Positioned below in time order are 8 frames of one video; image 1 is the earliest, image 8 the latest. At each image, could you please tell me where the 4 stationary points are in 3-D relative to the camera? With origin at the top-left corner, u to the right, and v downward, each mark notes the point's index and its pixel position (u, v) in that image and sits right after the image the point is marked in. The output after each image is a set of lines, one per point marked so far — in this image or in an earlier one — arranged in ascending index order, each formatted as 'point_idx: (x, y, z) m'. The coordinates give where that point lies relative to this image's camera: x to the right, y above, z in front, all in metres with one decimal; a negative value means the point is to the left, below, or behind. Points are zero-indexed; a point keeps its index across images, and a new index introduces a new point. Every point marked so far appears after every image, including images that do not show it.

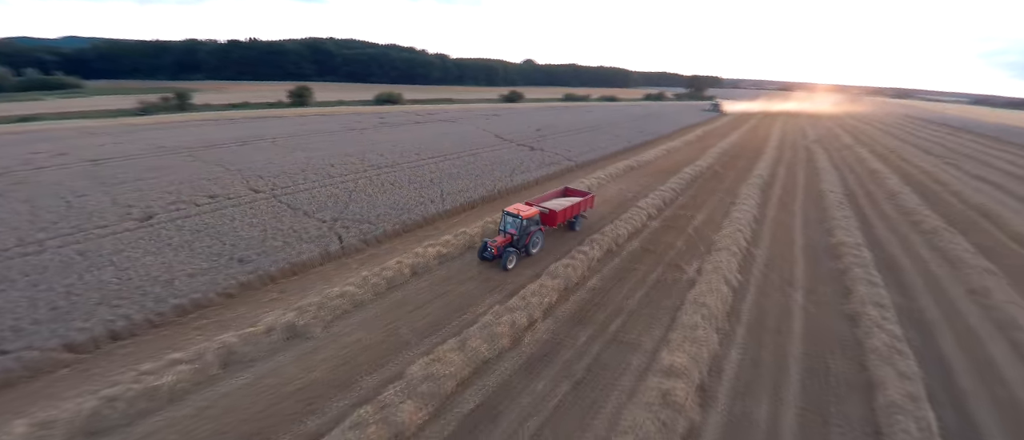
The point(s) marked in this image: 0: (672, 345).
0: (+4.5, -3.3, +9.0) m
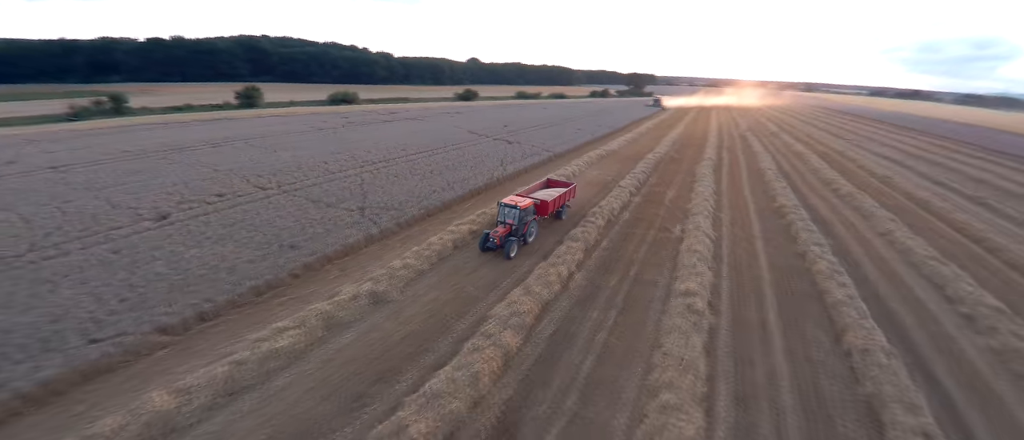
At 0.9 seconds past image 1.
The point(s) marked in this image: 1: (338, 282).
0: (+5.8, -2.0, +11.4) m
1: (-4.8, -1.7, +9.9) m
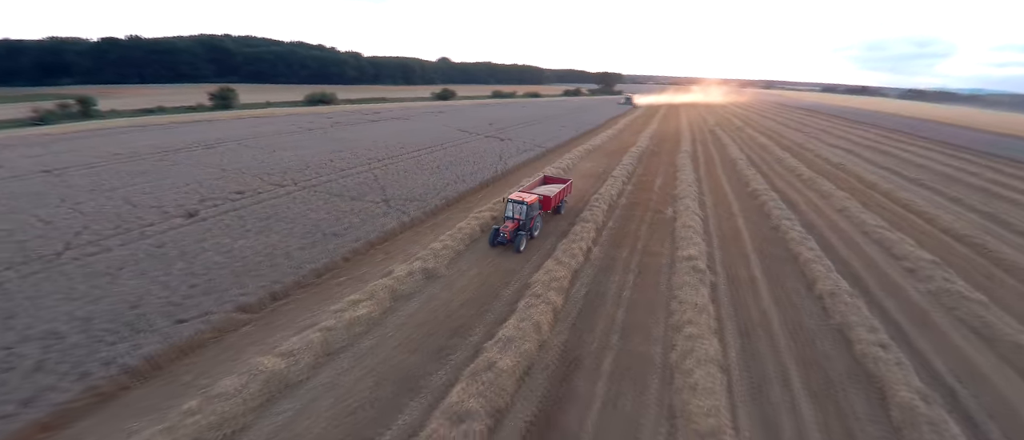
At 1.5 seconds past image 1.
0: (+6.6, -1.2, +13.2) m
1: (-3.8, -1.3, +10.8) m
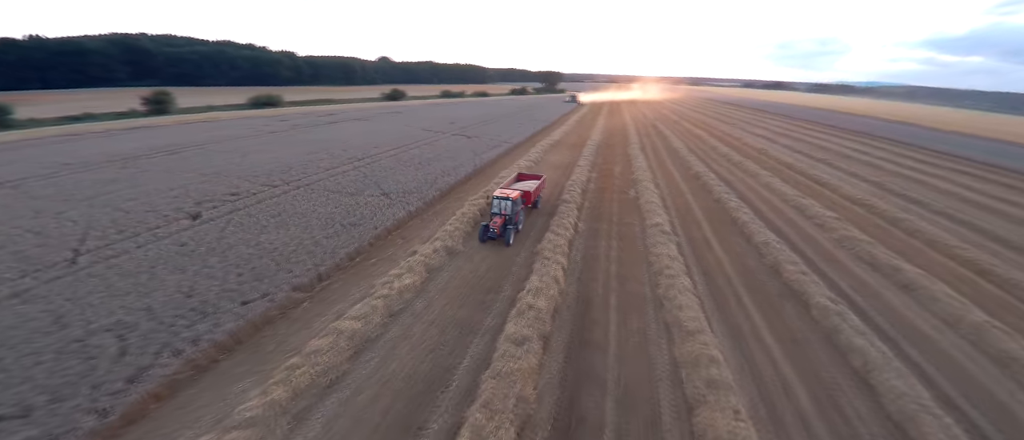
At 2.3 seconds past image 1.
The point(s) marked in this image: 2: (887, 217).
0: (+6.4, 0.0, +15.9) m
1: (-3.6, -0.9, +12.1) m
2: (+20.5, +0.1, +18.4) m
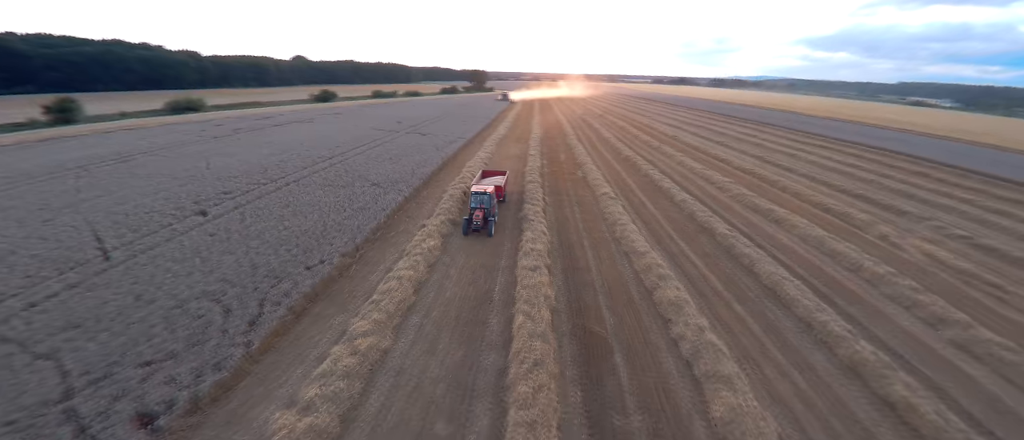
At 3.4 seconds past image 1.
0: (+5.1, +1.7, +19.9) m
1: (-3.9, 0.0, +14.3) m
2: (+18.4, +3.1, +24.9) m
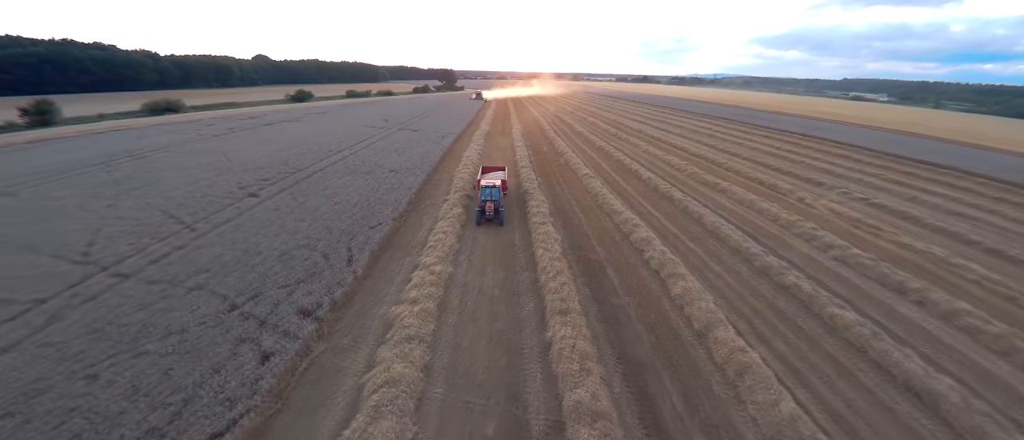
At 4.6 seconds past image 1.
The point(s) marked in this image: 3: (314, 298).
0: (+4.8, +3.3, +23.6) m
1: (-3.7, +1.2, +17.3) m
2: (+17.6, +5.2, +29.7) m
3: (-5.6, -2.2, +9.7) m
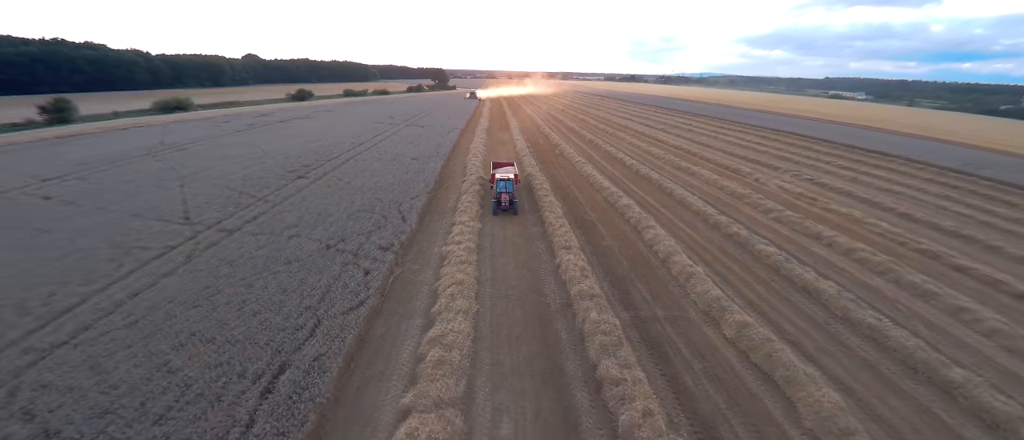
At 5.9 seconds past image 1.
0: (+5.1, +4.8, +27.3) m
1: (-3.2, +2.6, +20.8) m
2: (+17.7, +6.9, +33.7) m
3: (-4.9, -0.8, +13.1) m
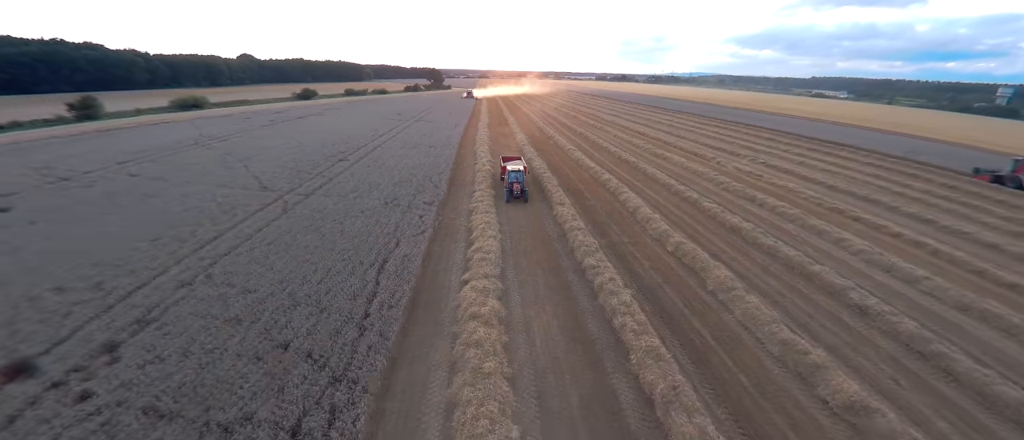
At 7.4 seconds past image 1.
0: (+5.2, +6.9, +32.0) m
1: (-2.9, +4.6, +25.3) m
2: (+17.7, +9.0, +38.6) m
3: (-4.4, +1.2, +17.7) m
